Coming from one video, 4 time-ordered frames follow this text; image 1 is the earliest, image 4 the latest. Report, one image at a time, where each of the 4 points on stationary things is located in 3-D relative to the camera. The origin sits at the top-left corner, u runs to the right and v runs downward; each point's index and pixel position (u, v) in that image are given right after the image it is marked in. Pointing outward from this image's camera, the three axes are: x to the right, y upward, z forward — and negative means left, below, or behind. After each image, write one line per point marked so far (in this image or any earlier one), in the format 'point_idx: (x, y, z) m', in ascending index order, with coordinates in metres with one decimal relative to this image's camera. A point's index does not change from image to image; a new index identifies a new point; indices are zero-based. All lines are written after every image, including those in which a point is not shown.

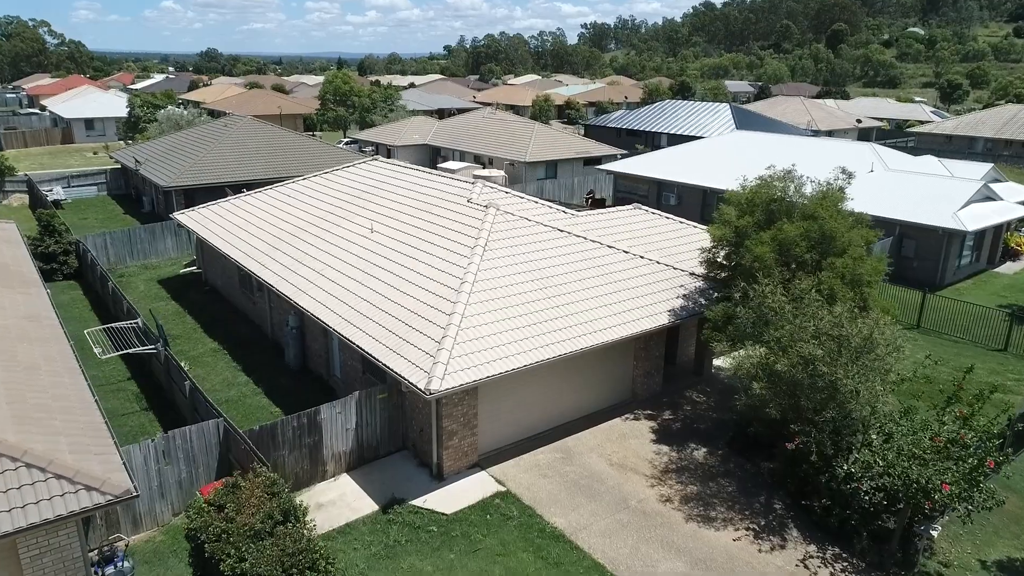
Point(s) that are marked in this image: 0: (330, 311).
0: (-3.6, -0.5, +14.0) m
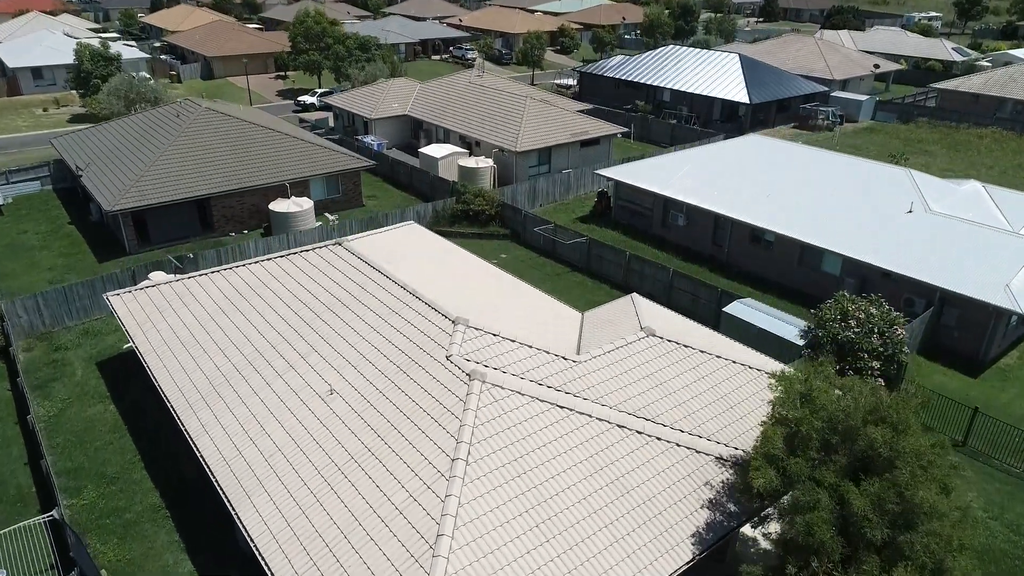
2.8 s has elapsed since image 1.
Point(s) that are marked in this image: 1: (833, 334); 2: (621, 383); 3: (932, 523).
0: (-3.7, -4.3, +11.4) m
1: (+8.3, -1.2, +18.2) m
2: (+2.2, -1.9, +14.3) m
3: (+5.9, -3.3, +10.1) m
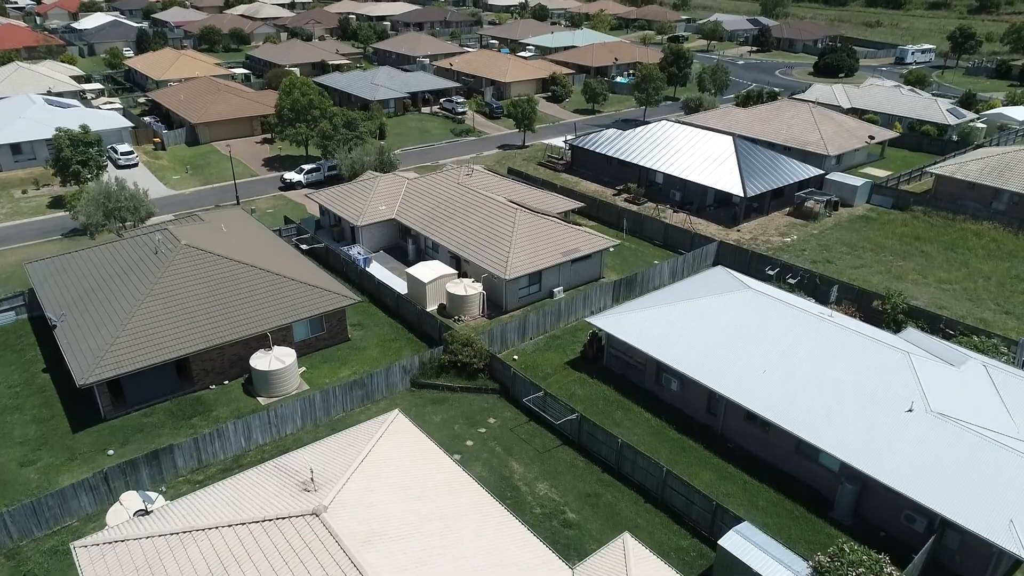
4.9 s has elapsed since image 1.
0: (-4.0, -11.0, +10.6) m
1: (+7.9, -7.8, +17.5) m
2: (+1.9, -8.6, +13.6) m
3: (+5.7, -10.0, +9.4) m
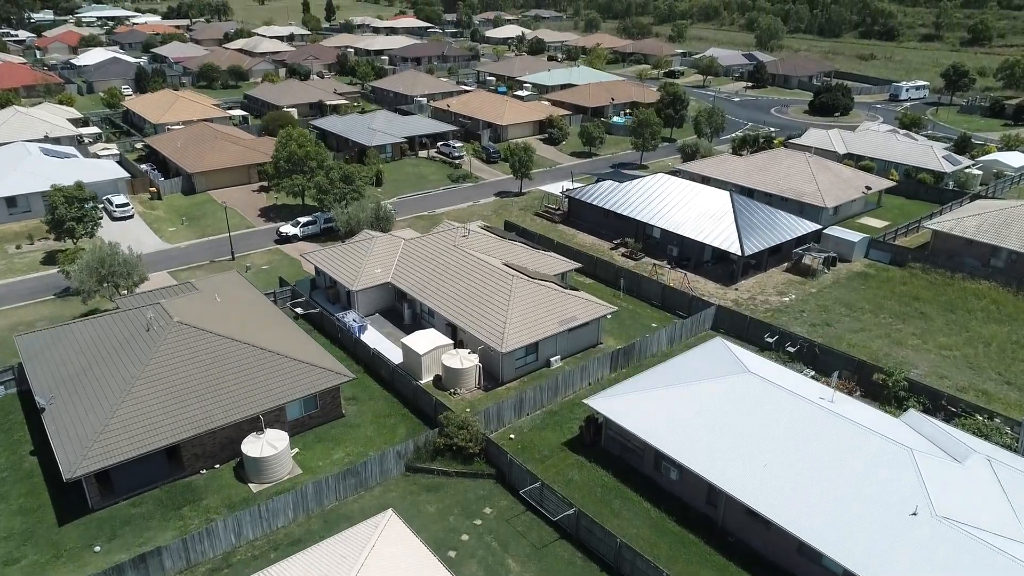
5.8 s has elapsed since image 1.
0: (-4.1, -13.9, +9.9) m
1: (+7.8, -10.9, +16.9) m
2: (+1.8, -11.6, +12.9) m
3: (+5.6, -12.9, +8.7) m
